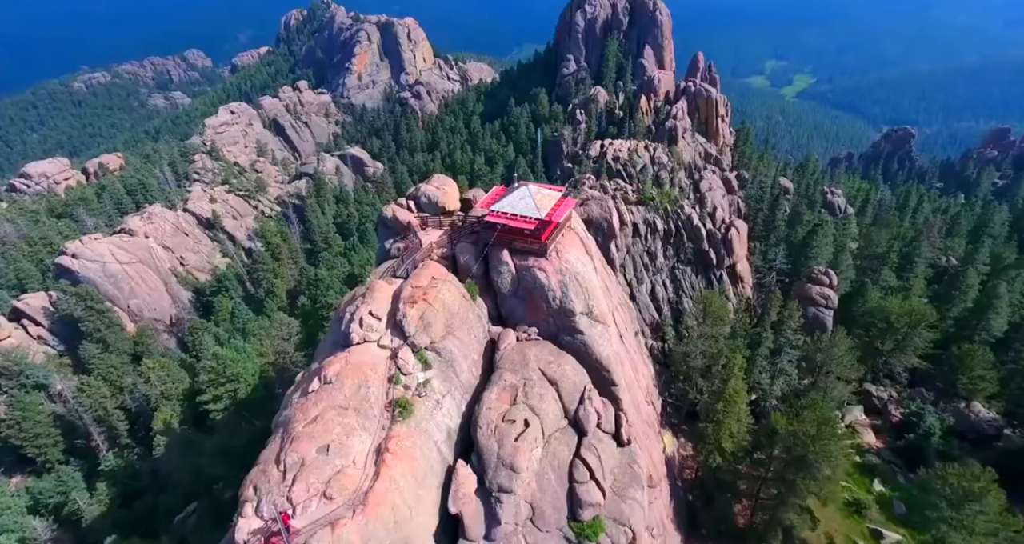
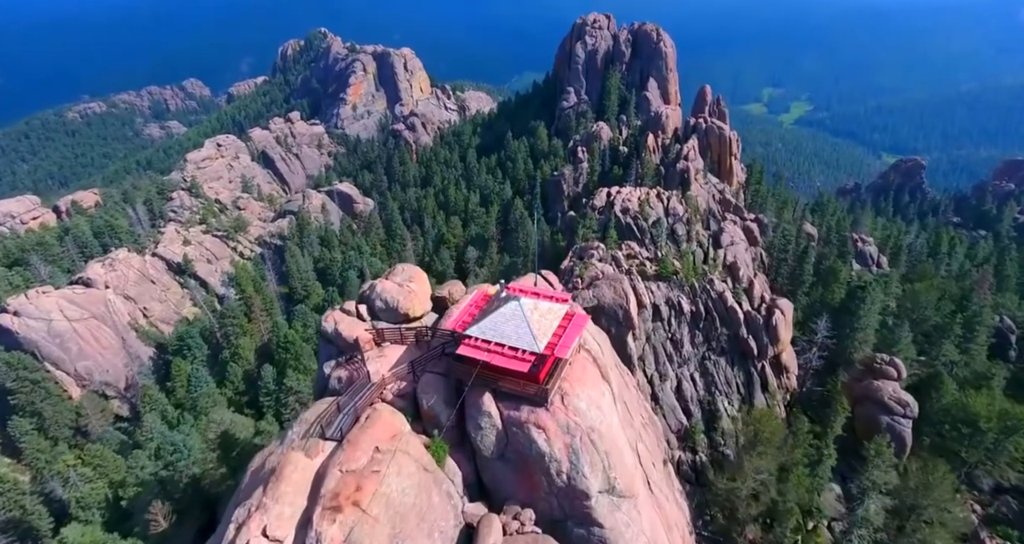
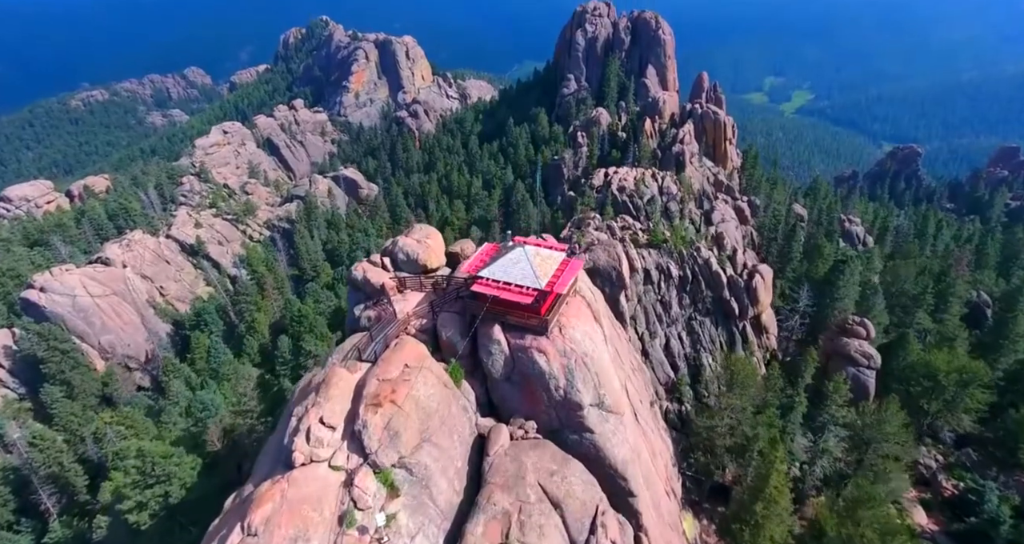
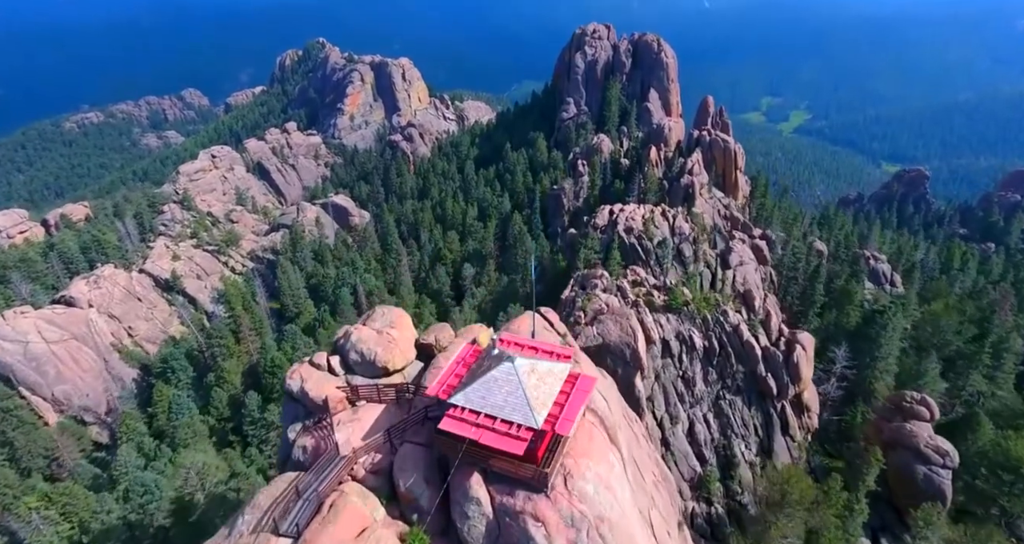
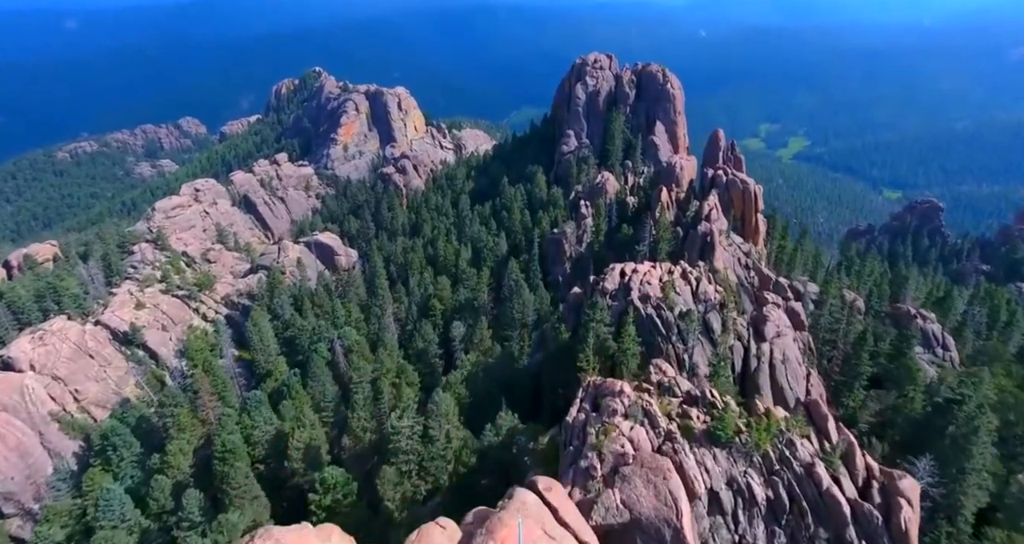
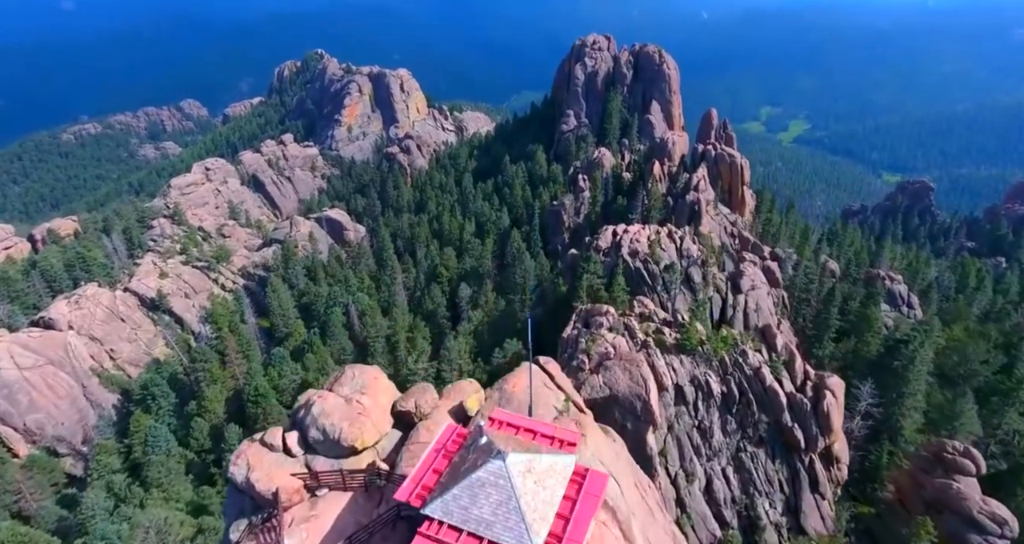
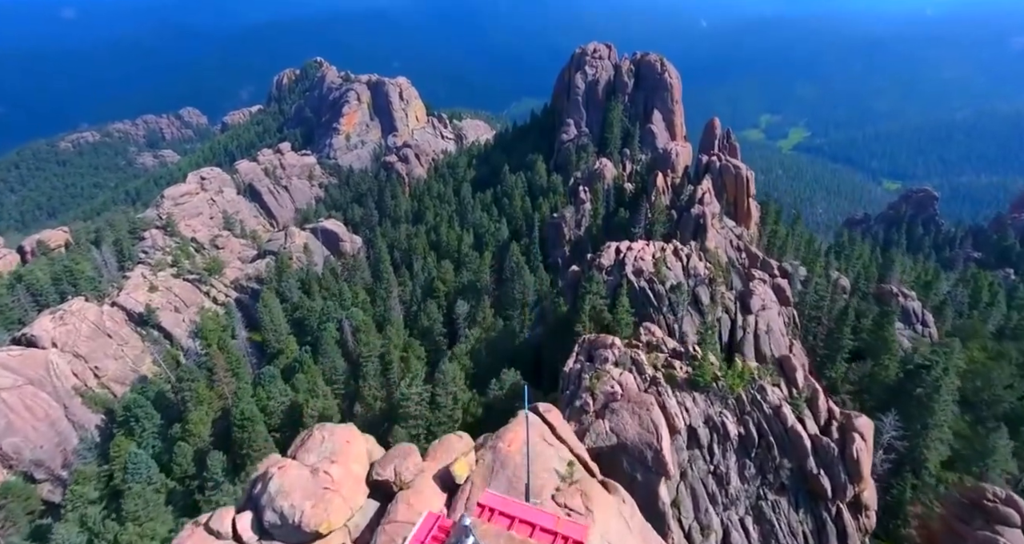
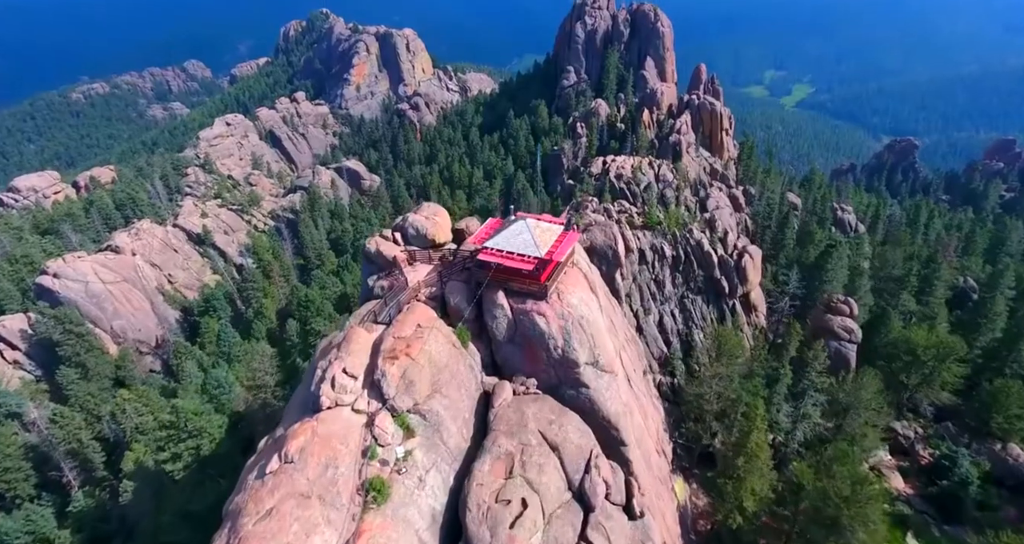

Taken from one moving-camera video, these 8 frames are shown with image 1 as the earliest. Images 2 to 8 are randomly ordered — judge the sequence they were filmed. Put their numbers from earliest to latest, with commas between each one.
8, 3, 2, 4, 6, 7, 5
